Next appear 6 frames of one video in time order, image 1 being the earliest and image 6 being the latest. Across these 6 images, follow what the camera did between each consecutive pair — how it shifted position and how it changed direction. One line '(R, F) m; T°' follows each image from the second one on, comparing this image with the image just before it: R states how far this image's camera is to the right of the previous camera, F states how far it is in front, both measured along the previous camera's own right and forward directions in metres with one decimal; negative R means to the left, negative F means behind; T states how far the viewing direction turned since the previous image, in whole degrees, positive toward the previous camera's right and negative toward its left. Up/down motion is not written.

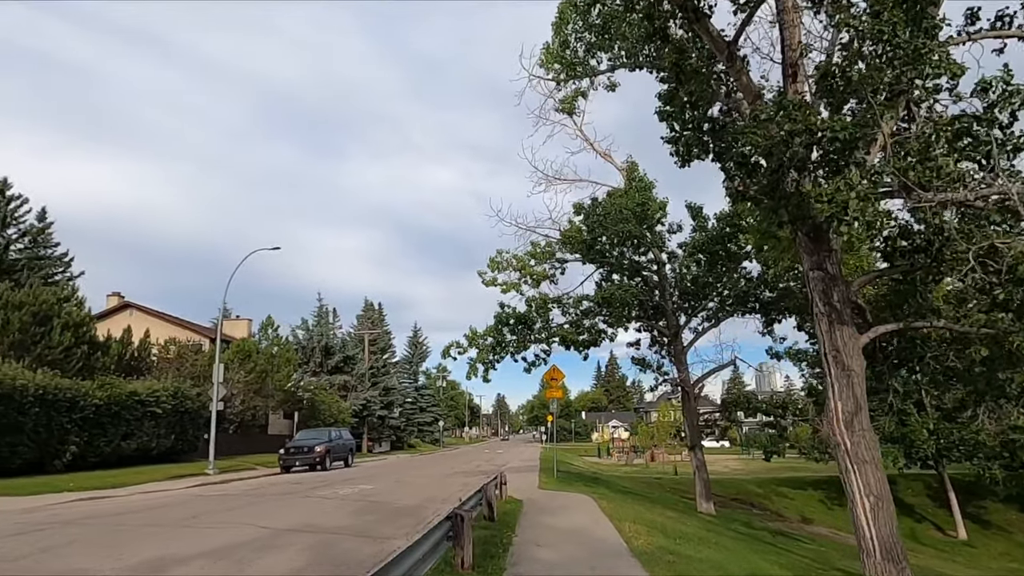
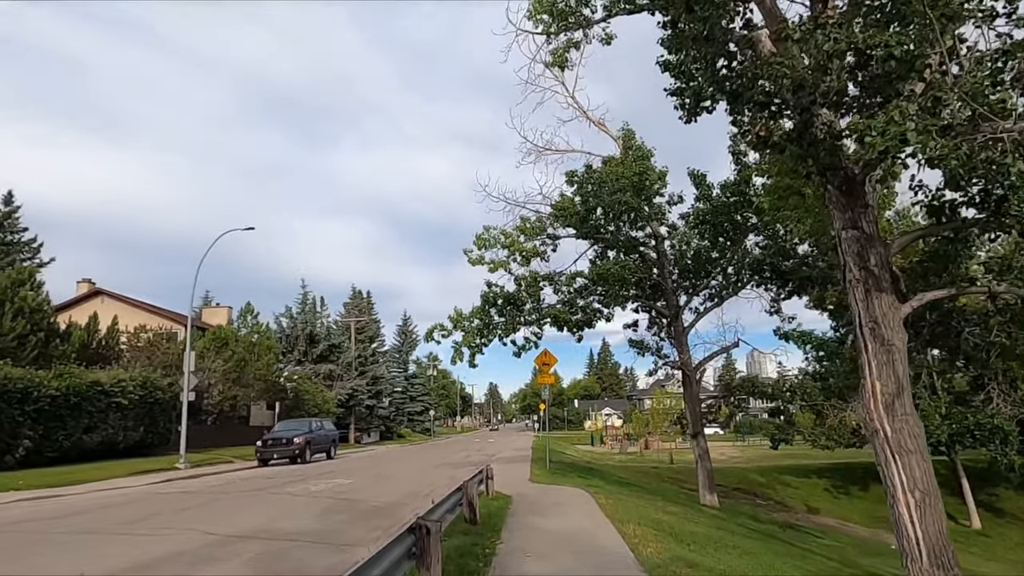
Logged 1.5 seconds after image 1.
(+0.1, +1.7) m; +1°
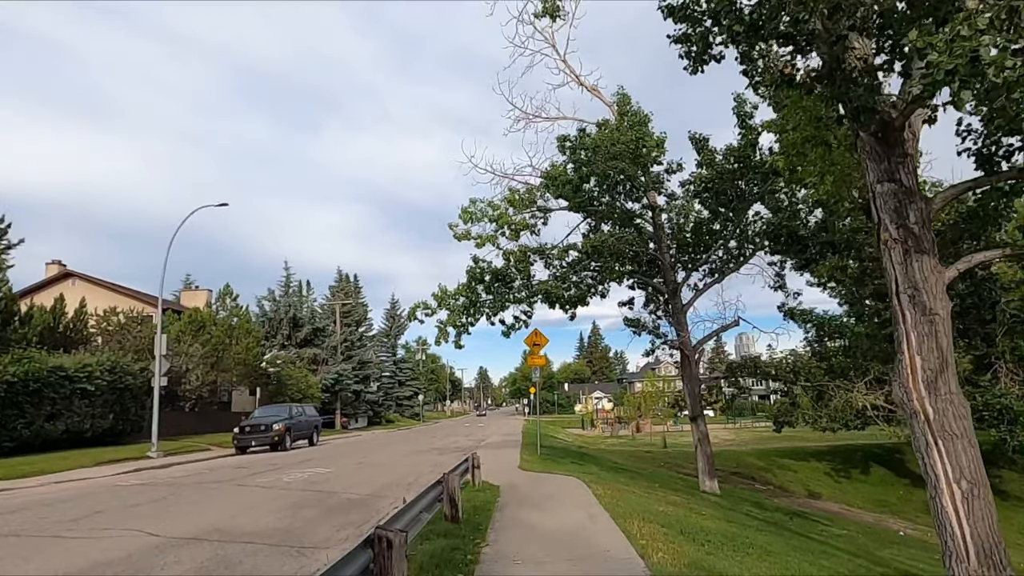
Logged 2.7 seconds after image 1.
(0.0, +1.3) m; +1°
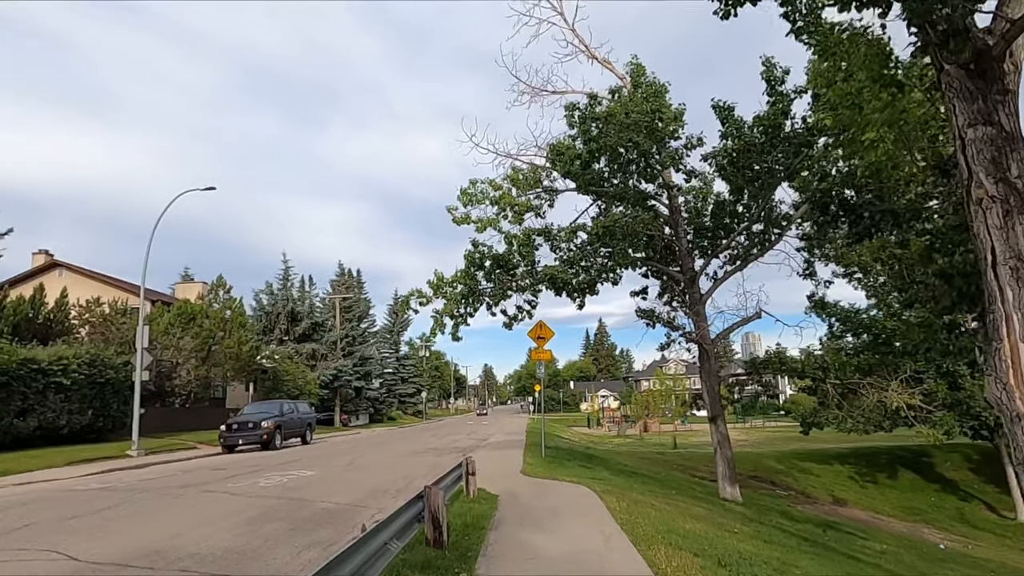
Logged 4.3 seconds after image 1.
(+0.1, +1.7) m; 0°
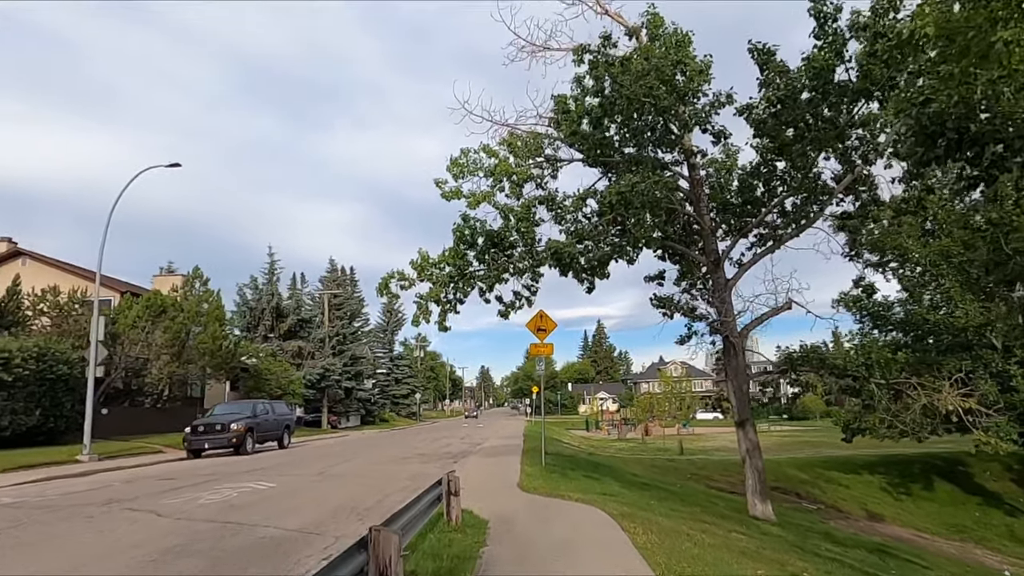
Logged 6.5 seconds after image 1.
(0.0, +2.6) m; 0°
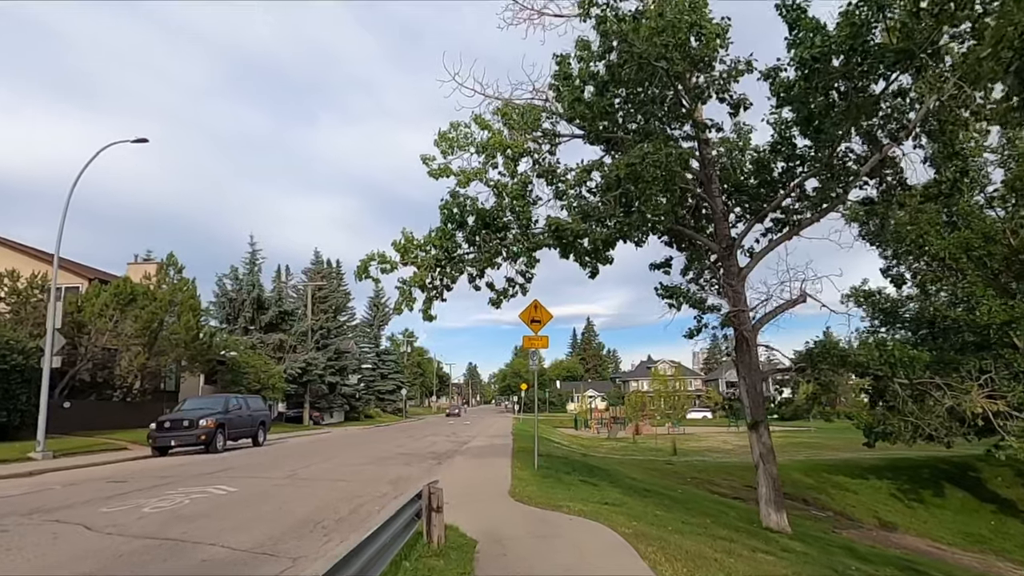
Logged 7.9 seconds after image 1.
(-0.1, +1.5) m; +1°
